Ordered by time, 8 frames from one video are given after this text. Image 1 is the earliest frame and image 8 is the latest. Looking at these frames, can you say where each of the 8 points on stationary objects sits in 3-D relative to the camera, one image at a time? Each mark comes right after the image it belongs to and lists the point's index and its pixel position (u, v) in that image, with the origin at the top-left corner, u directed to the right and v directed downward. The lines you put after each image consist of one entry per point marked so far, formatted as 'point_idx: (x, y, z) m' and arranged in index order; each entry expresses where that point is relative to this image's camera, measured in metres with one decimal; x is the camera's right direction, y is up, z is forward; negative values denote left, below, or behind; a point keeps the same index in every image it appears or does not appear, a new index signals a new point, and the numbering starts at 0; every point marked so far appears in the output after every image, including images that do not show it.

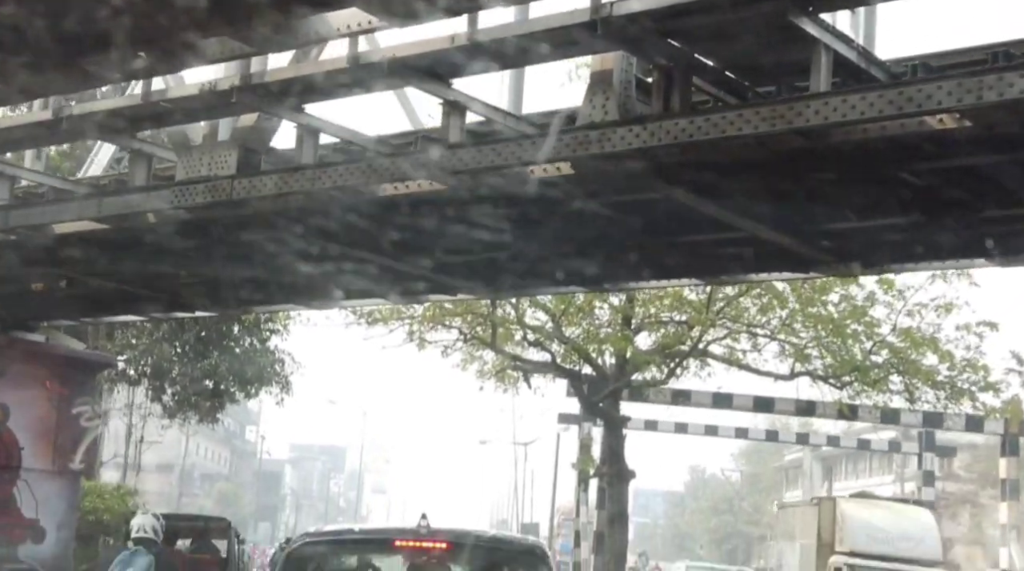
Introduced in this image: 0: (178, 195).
0: (-3.2, +0.9, +12.9) m
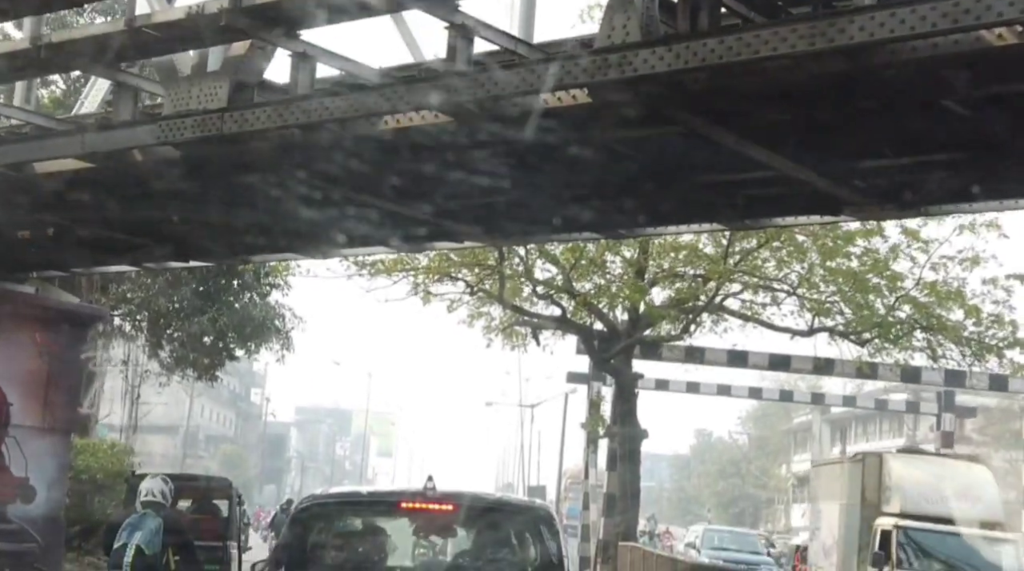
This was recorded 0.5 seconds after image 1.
0: (-3.1, +1.4, +12.0) m
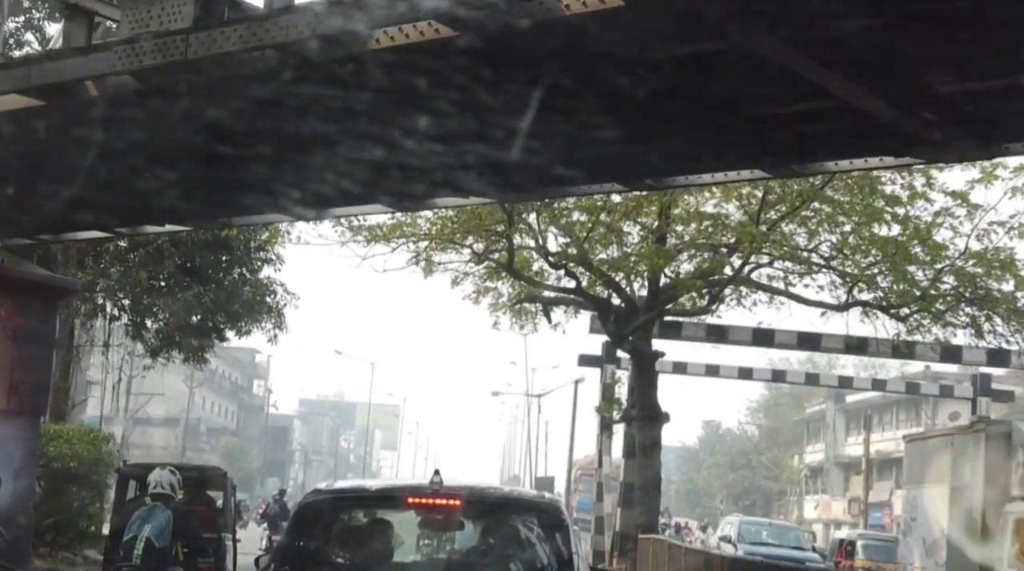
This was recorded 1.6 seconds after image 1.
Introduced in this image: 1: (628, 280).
0: (-3.0, +1.7, +10.3) m
1: (+1.7, +0.1, +19.9) m
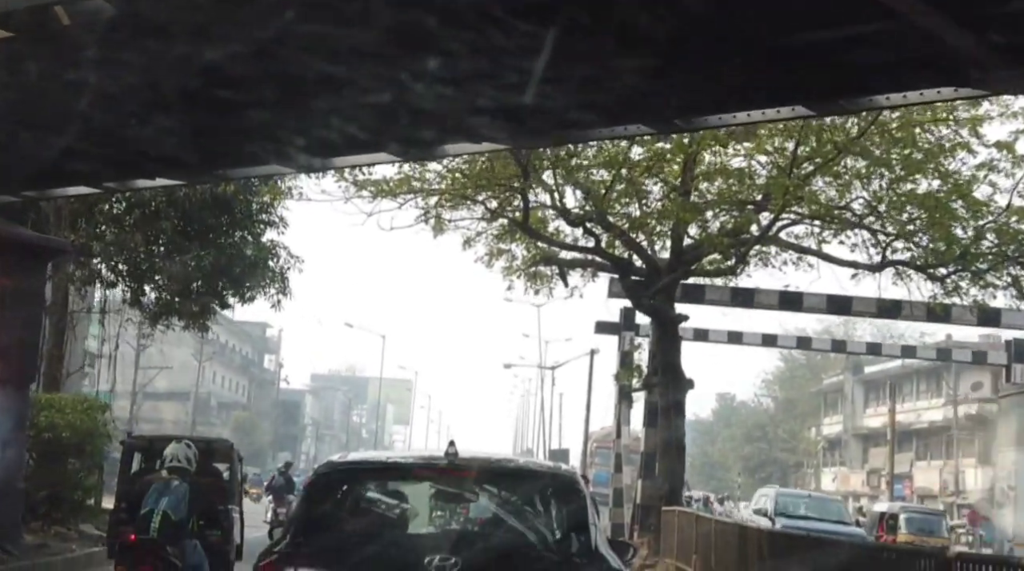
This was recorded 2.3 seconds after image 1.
0: (-2.8, +2.1, +9.3) m
1: (+1.9, +0.6, +18.8) m
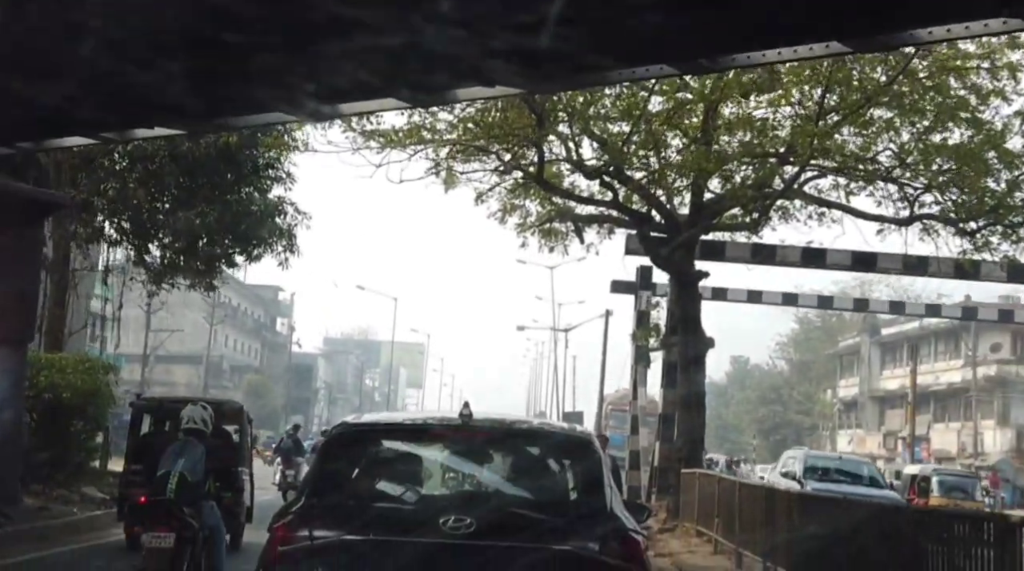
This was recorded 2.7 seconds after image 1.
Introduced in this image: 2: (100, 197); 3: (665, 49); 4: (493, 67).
0: (-2.7, +2.4, +8.6) m
1: (+2.1, +1.2, +18.2) m
2: (-6.1, +1.3, +20.0) m
3: (+1.2, +1.9, +10.6) m
4: (-0.2, +1.8, +11.2) m
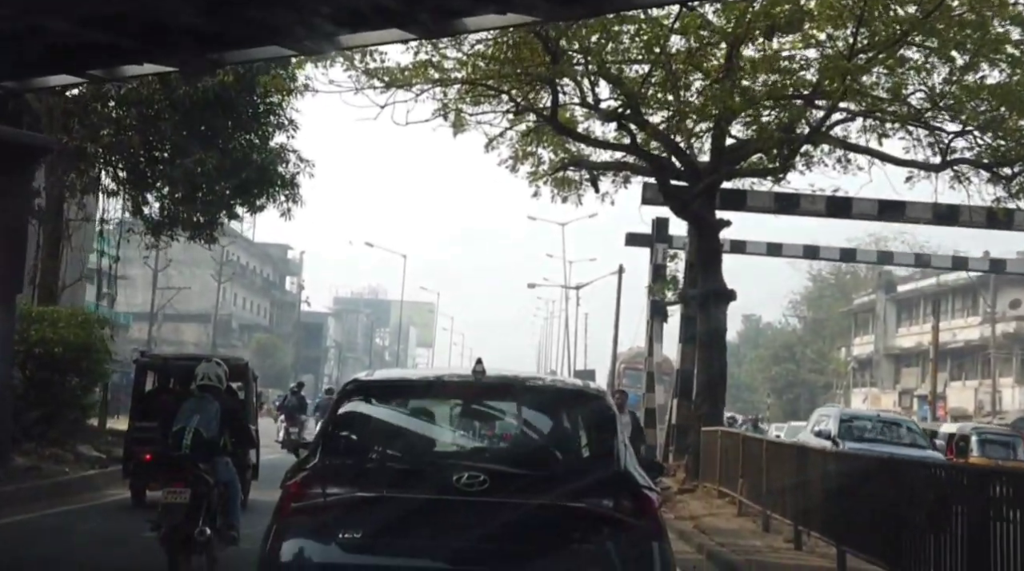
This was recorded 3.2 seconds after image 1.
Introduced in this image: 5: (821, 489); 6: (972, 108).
0: (-2.7, +2.8, +7.8) m
1: (+2.3, +1.9, +17.3) m
2: (-5.9, +2.0, +19.2) m
3: (+1.3, +2.3, +9.7) m
4: (-0.1, +2.3, +10.3) m
5: (+2.6, -1.7, +11.2) m
6: (+5.6, +2.1, +16.8) m
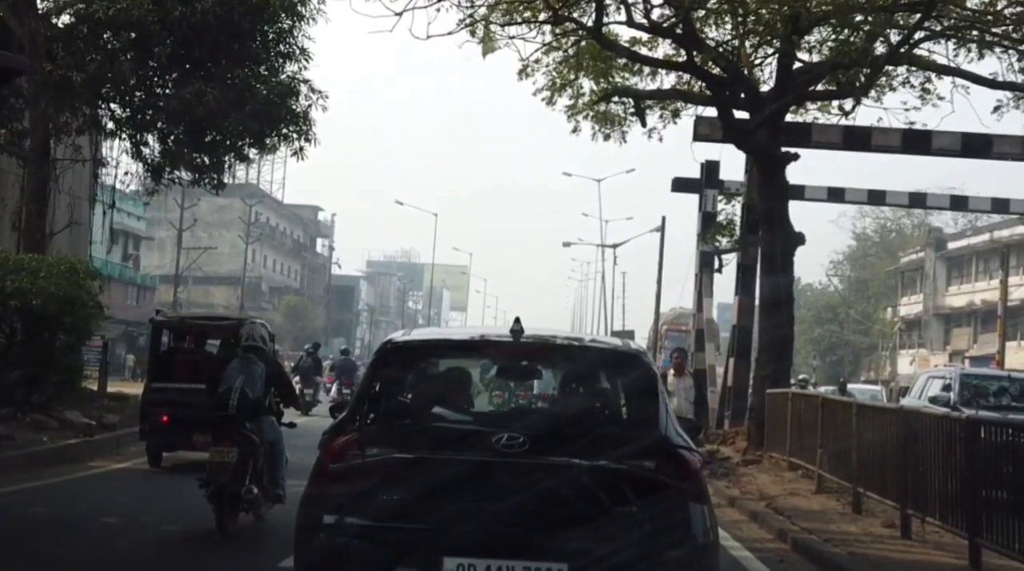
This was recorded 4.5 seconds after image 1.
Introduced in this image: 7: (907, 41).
0: (-2.5, +3.2, +5.7) m
1: (+2.7, +2.5, +15.2) m
2: (-5.4, +2.7, +17.3) m
3: (+1.5, +2.8, +7.6) m
4: (+0.2, +2.7, +8.2) m
5: (+2.8, -1.2, +9.2) m
6: (+6.0, +2.8, +14.5) m
7: (+4.3, +2.6, +14.8) m
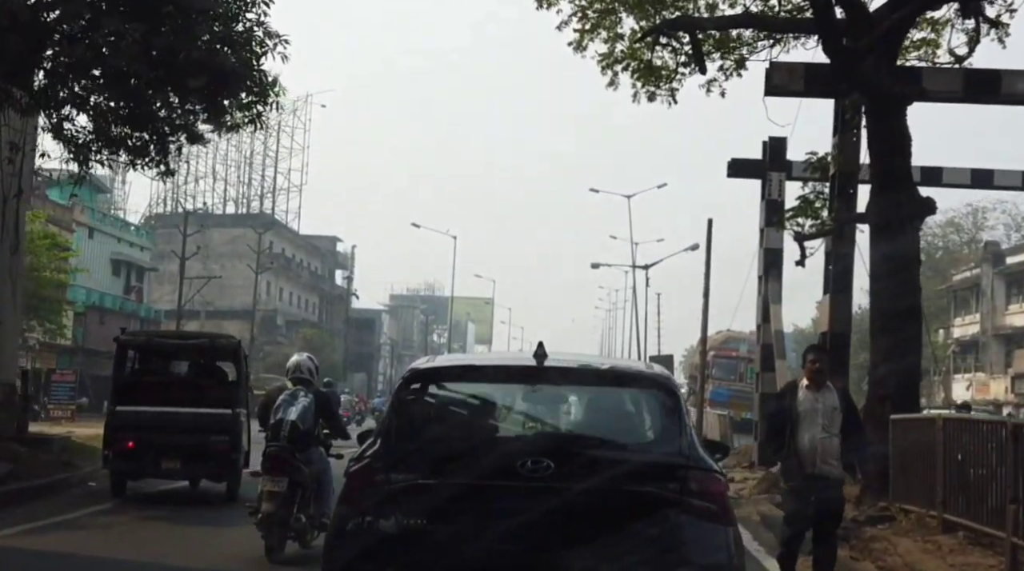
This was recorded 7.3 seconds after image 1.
0: (-2.6, +3.4, +1.7) m
1: (+2.8, +2.6, +11.1) m
2: (-5.3, +2.6, +13.3) m
3: (+1.5, +3.0, +3.5) m
4: (+0.2, +3.0, +4.2) m
5: (+2.9, -0.9, +5.0) m
6: (+6.1, +2.9, +10.4) m
7: (+4.4, +2.7, +10.7) m
